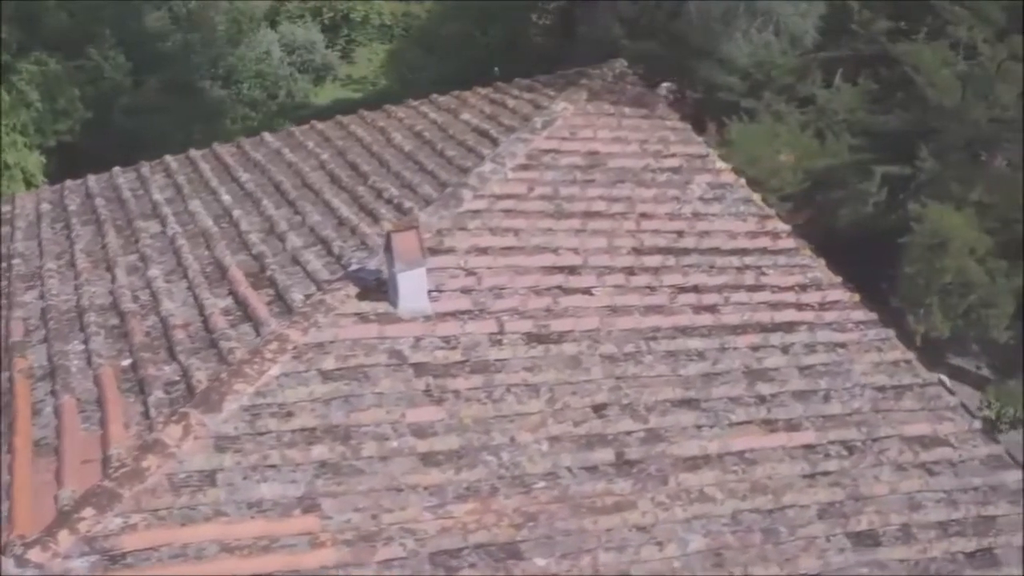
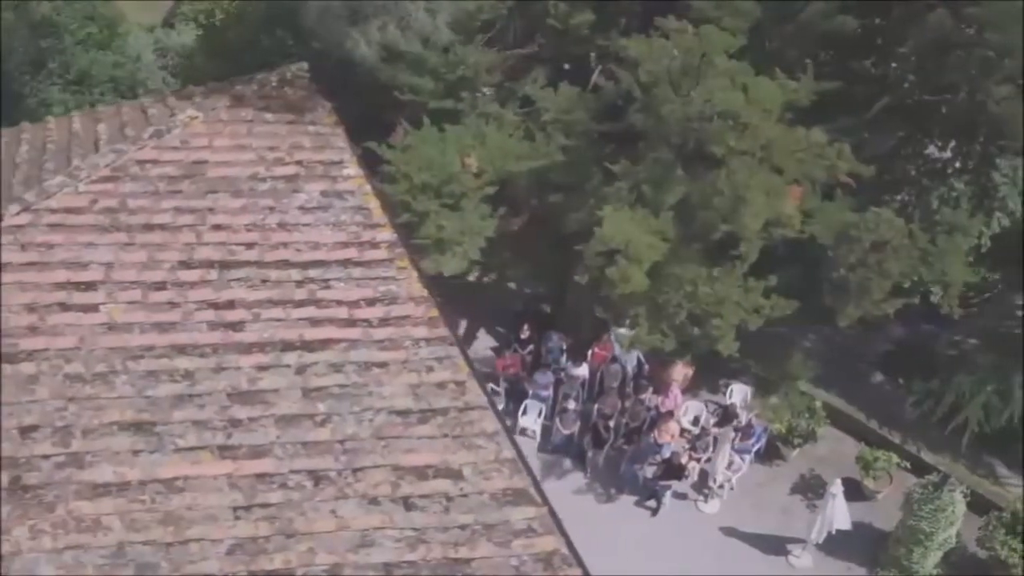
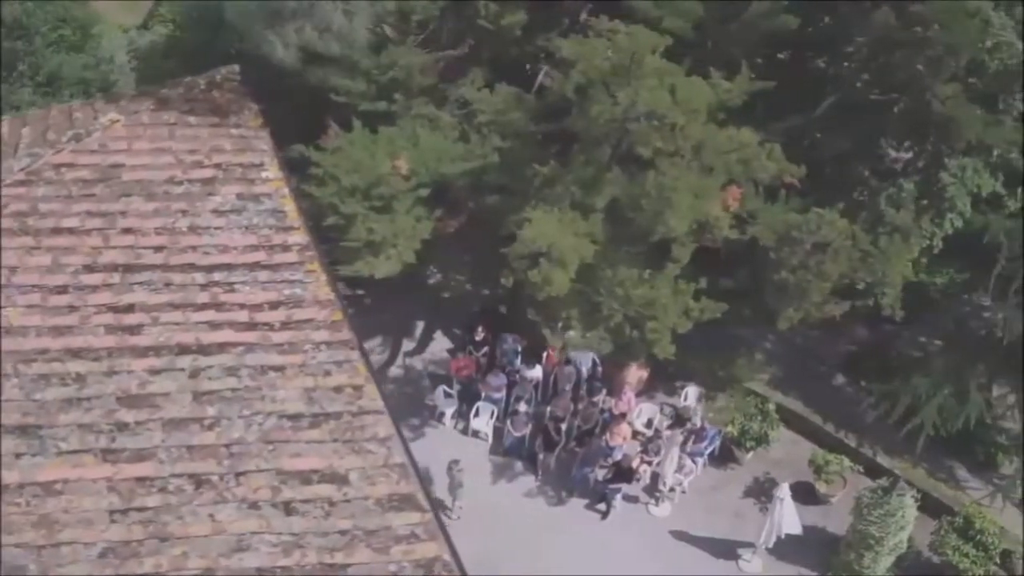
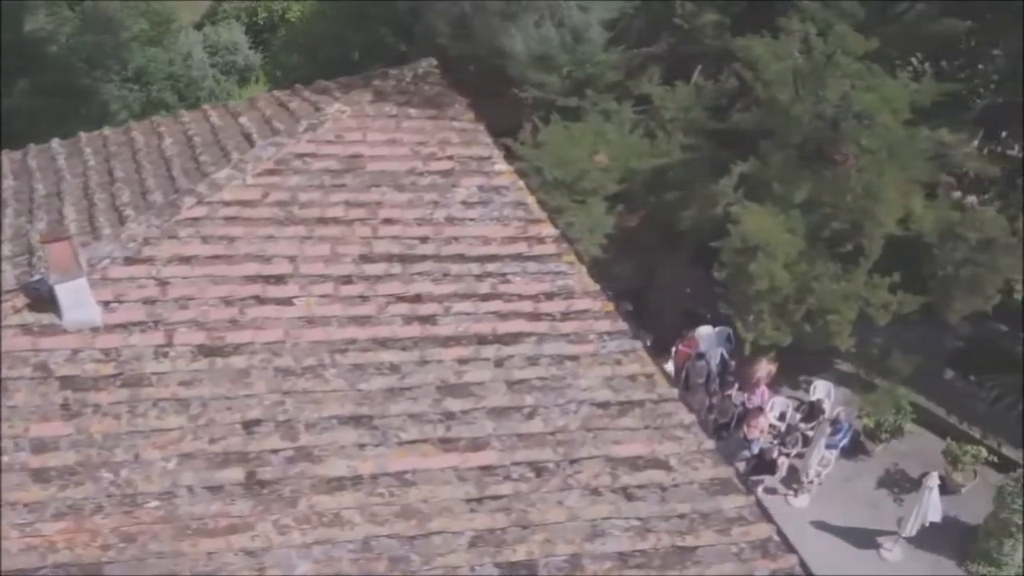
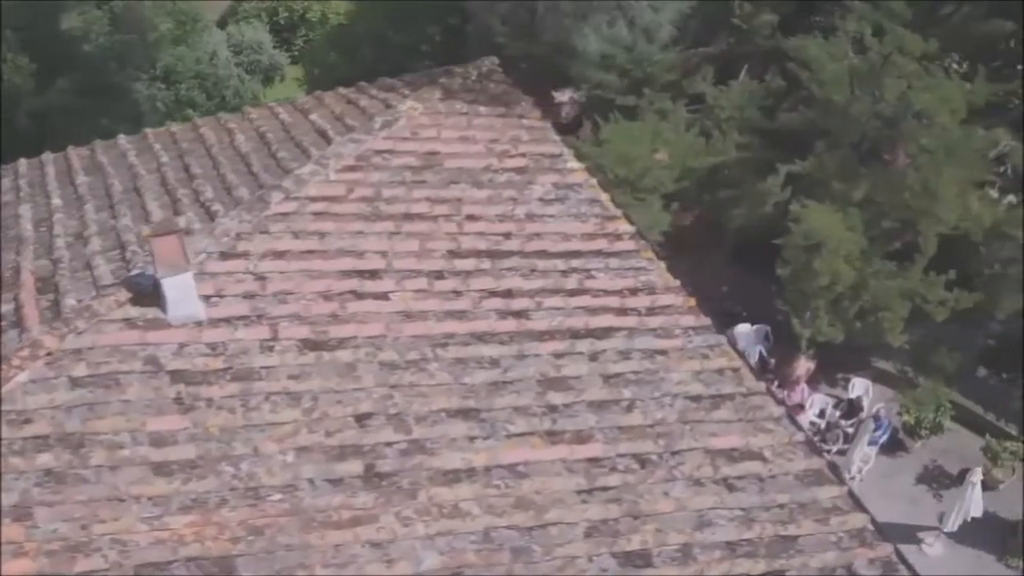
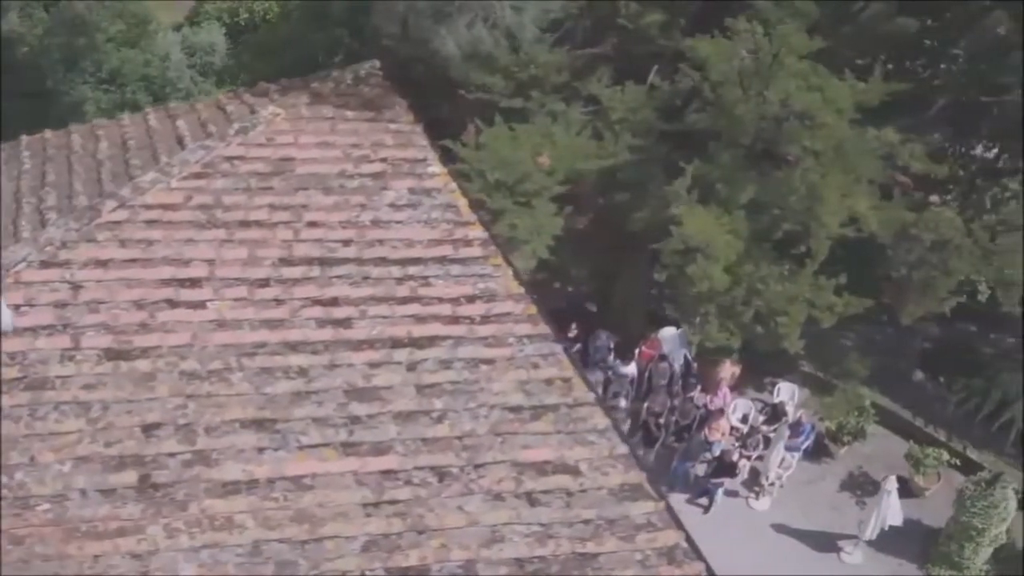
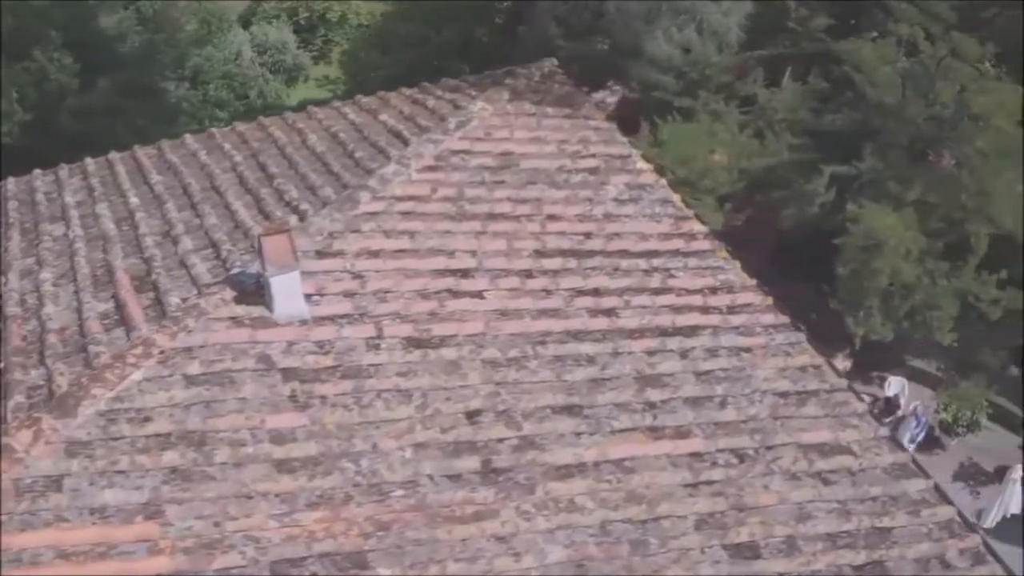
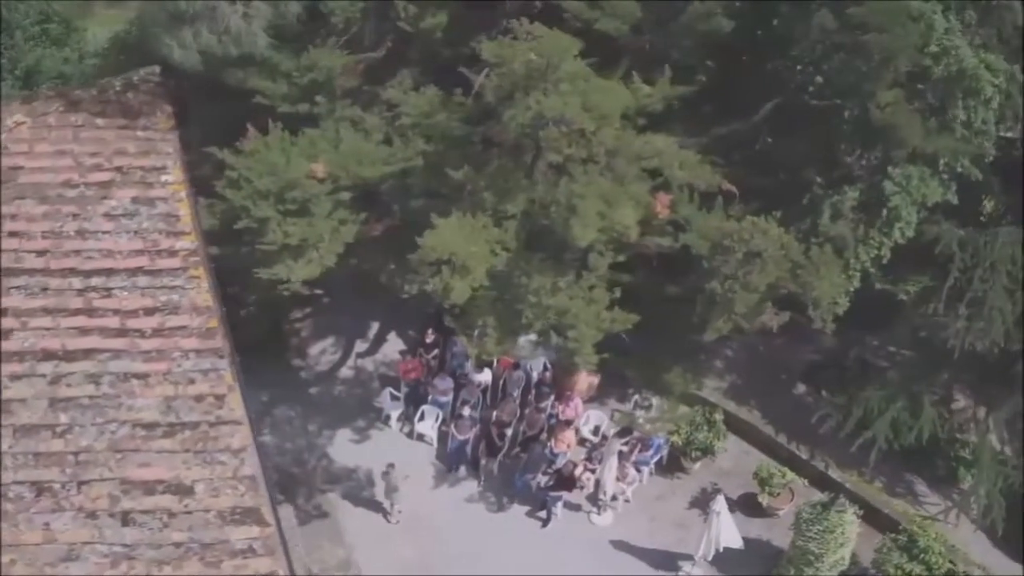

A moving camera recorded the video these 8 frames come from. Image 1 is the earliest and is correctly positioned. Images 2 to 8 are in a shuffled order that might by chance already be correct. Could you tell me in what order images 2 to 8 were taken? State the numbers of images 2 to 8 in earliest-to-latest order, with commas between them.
7, 5, 4, 6, 2, 3, 8
